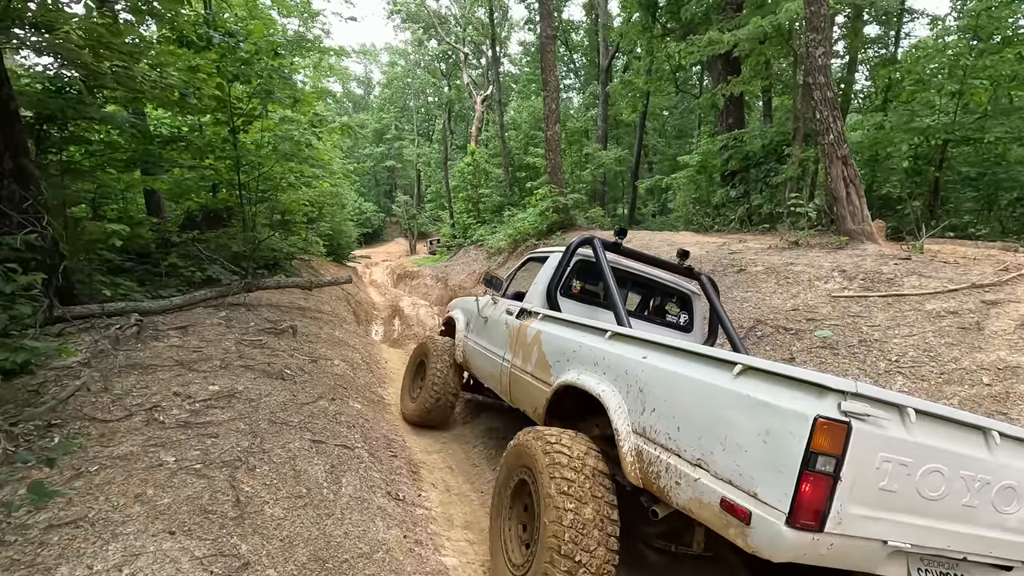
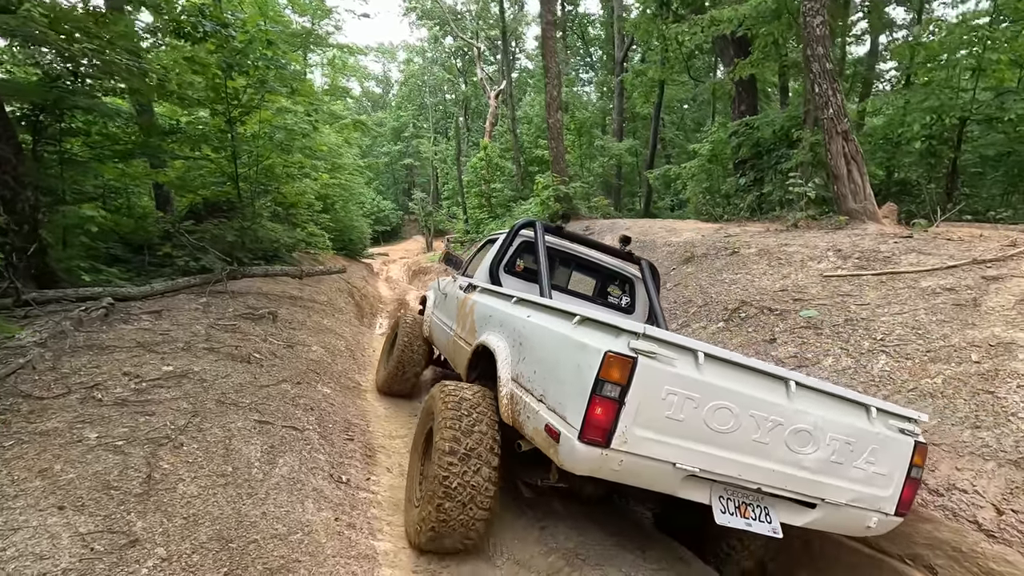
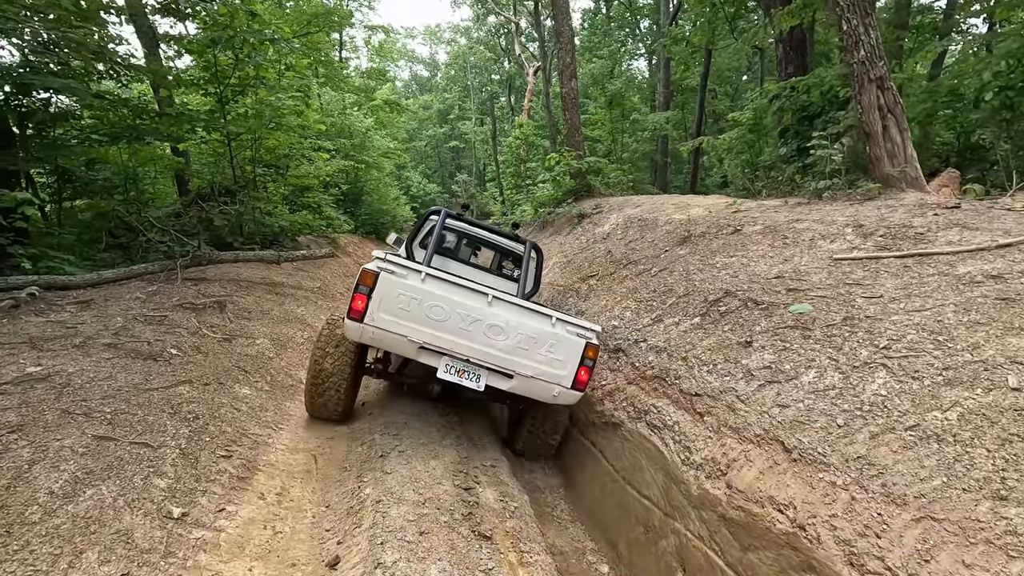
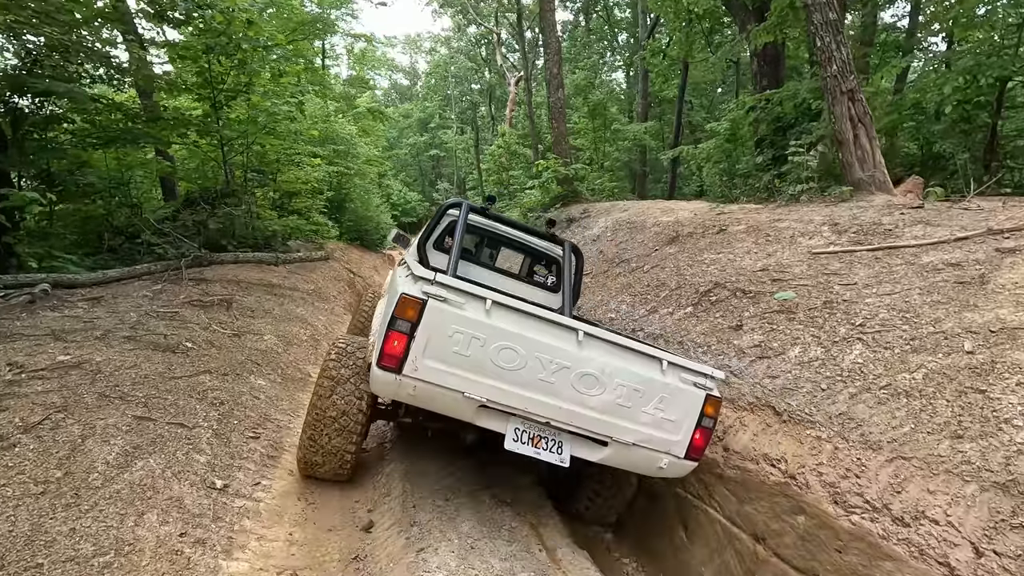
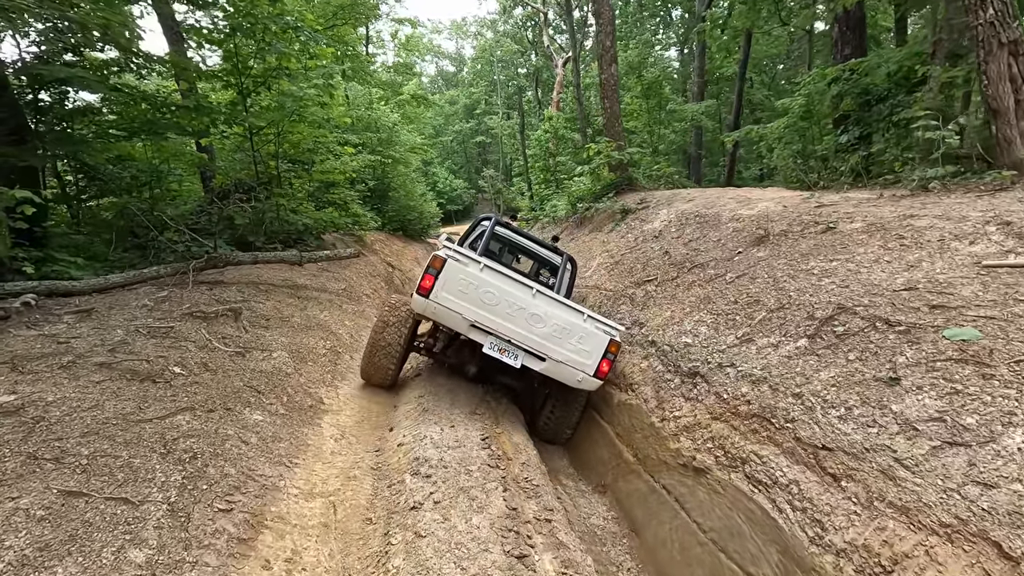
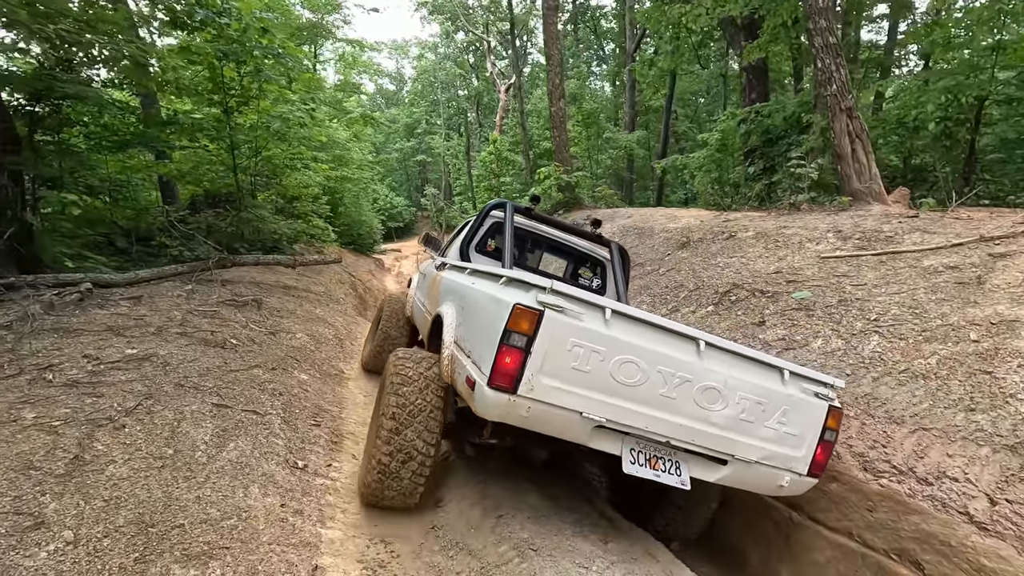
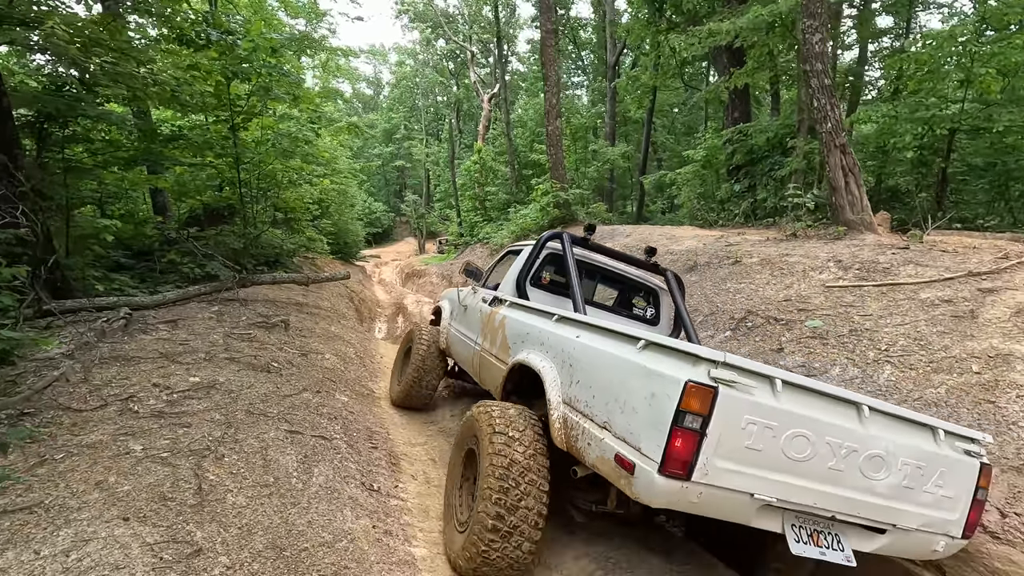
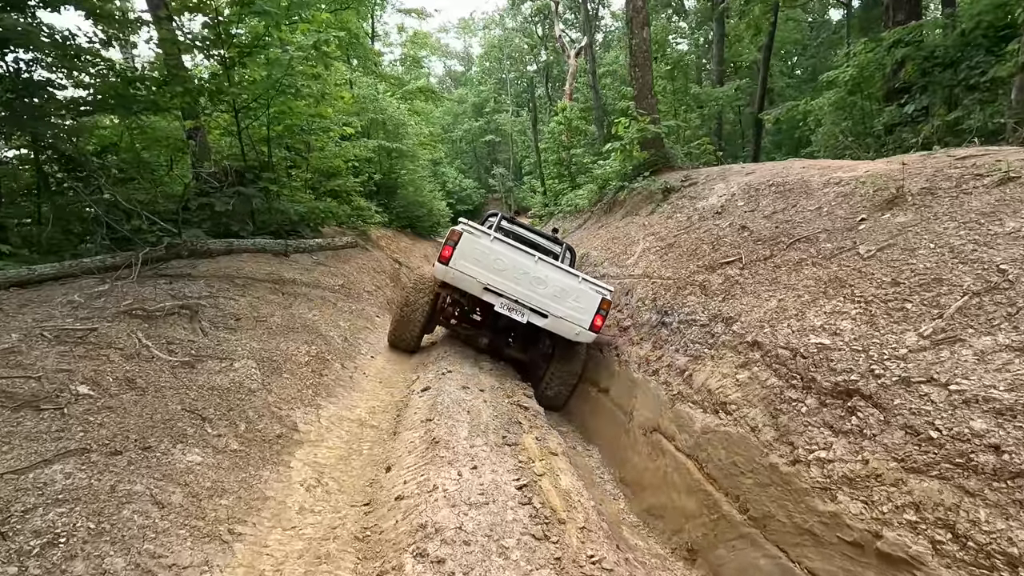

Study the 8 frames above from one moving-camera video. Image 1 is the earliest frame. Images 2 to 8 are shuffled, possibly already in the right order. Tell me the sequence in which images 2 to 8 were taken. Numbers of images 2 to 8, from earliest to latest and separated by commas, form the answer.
7, 2, 6, 4, 3, 5, 8
